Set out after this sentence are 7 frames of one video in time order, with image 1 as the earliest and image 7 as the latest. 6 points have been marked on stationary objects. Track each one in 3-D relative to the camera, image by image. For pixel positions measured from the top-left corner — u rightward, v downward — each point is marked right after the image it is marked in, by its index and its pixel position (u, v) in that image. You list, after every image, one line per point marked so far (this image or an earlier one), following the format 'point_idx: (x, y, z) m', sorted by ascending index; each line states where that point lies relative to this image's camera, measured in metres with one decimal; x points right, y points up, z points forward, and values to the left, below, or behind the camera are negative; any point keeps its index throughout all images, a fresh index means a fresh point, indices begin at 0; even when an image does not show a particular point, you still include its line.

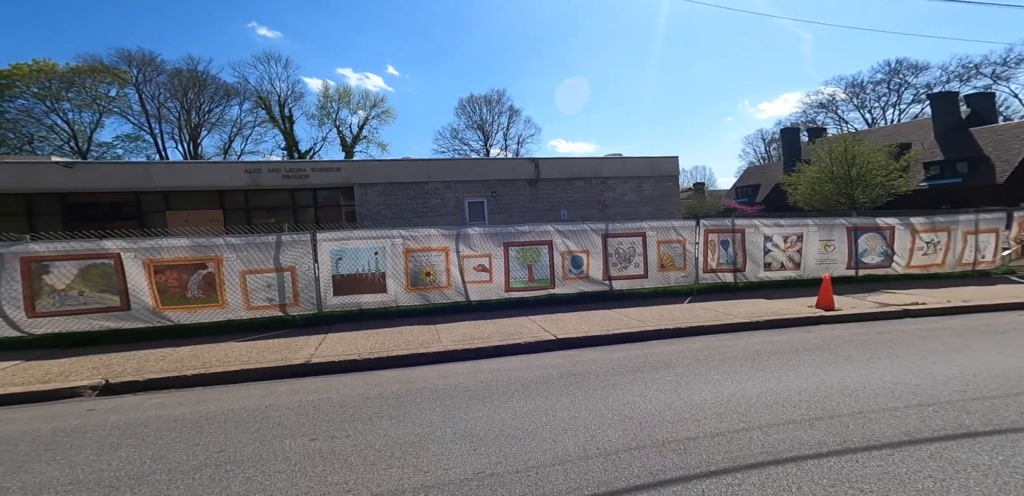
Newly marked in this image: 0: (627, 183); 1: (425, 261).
0: (+5.4, +3.0, +17.3) m
1: (-1.5, -0.2, +6.5) m
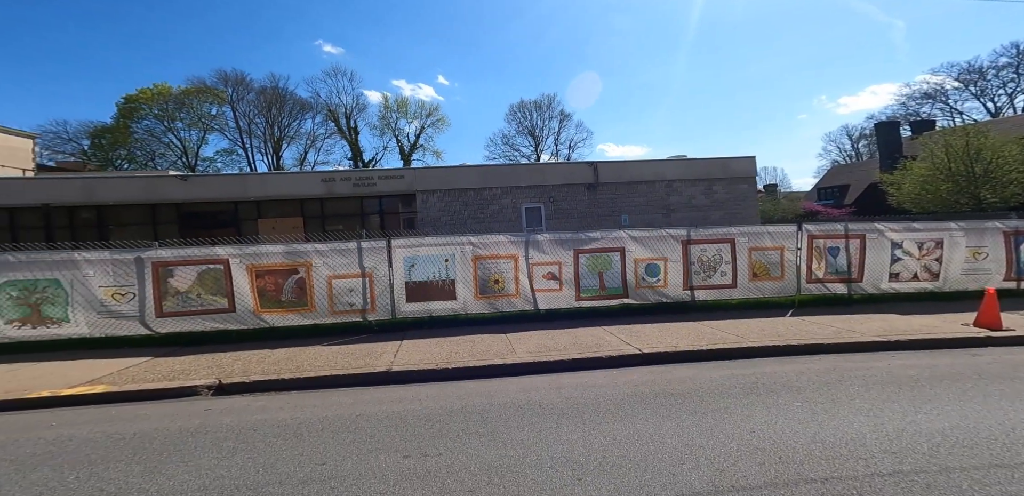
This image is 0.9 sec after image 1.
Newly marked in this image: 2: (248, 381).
0: (+7.9, +2.7, +16.3) m
1: (-0.3, -0.3, +6.4) m
2: (-3.1, -1.7, +4.6) m
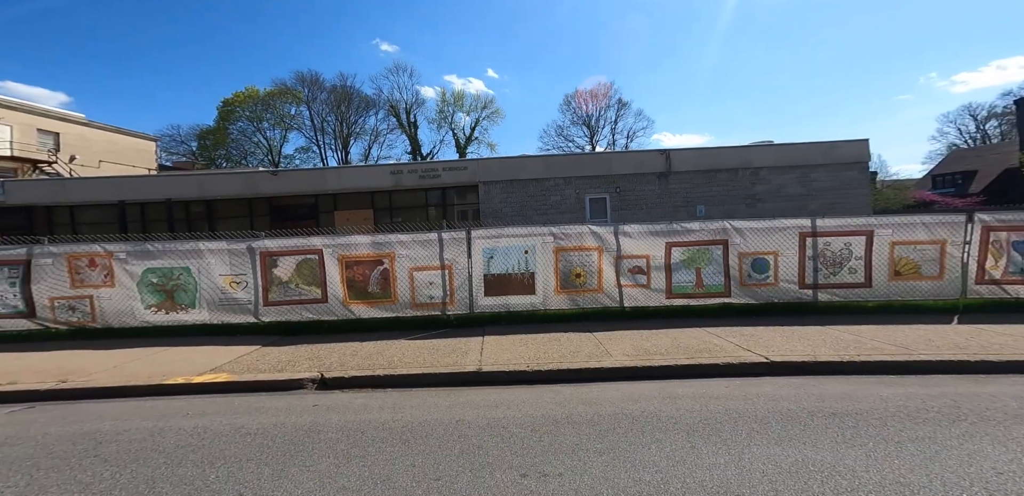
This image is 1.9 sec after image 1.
0: (+10.5, +2.9, +14.6) m
1: (+1.0, -0.2, +6.0) m
2: (-2.0, -1.6, +4.6) m
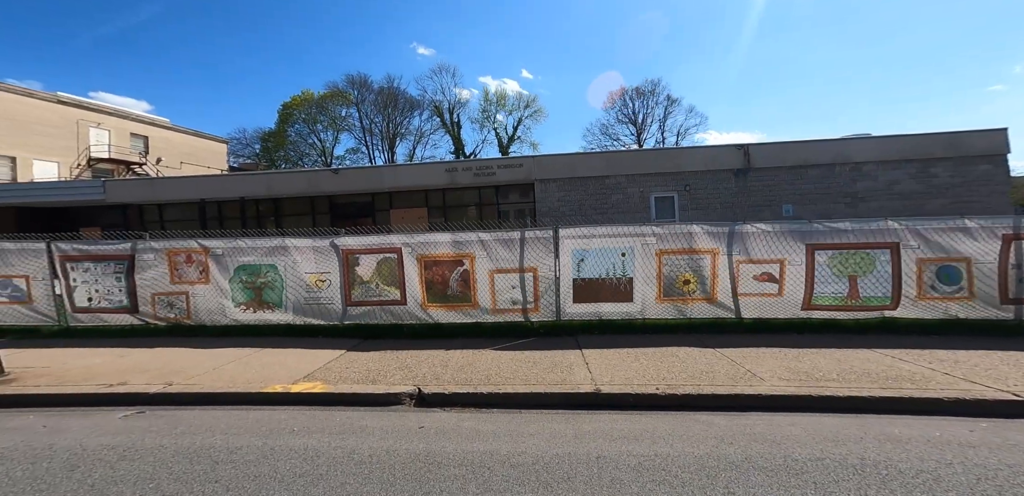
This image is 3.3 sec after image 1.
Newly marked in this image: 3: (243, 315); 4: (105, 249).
0: (+12.7, +2.7, +13.0) m
1: (+2.4, -0.3, +5.4) m
2: (-0.8, -1.6, +4.2) m
3: (-5.3, -1.4, +7.6) m
4: (-8.1, 0.0, +8.0) m
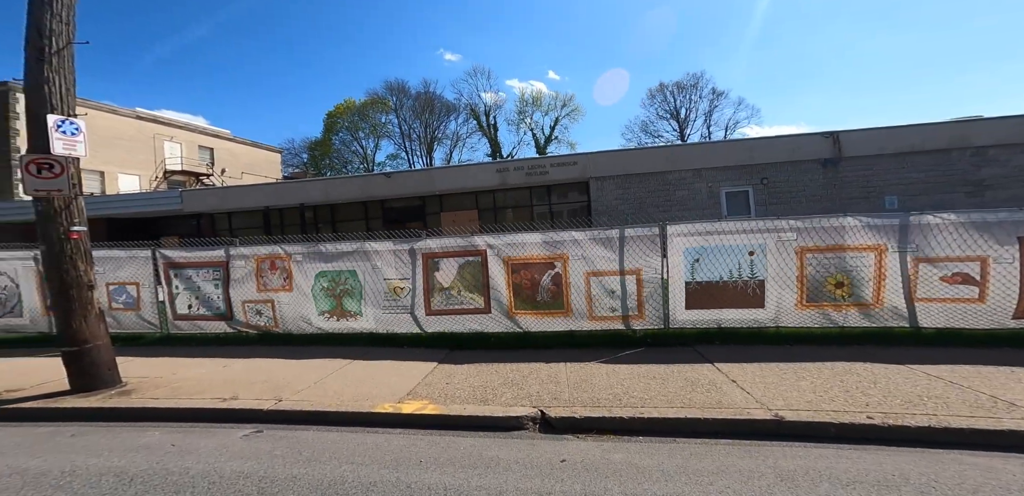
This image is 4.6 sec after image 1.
0: (+14.7, +2.9, +11.3) m
1: (+3.8, -0.2, +4.6) m
2: (+0.6, -1.6, +3.7) m
3: (-3.6, -1.5, +7.4) m
4: (-6.5, -0.2, +8.1) m
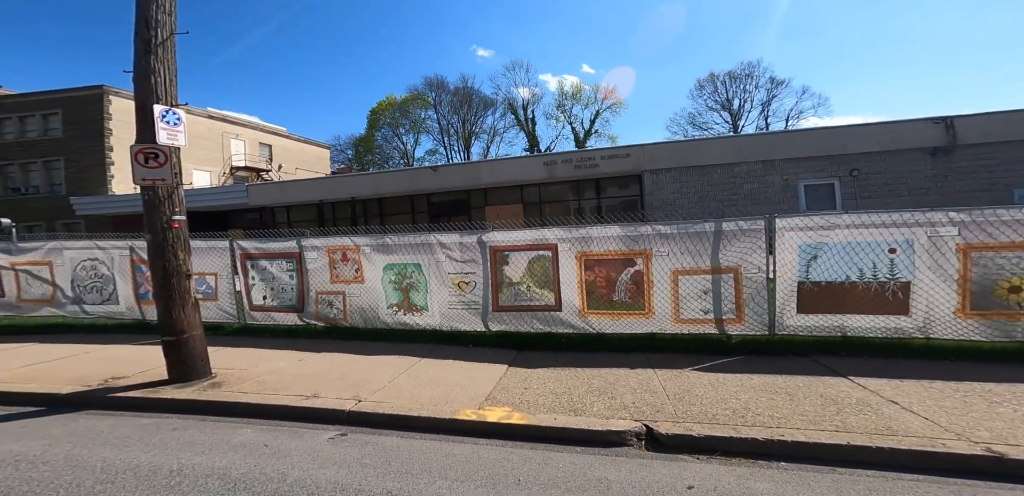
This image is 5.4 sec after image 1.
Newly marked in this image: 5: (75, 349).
0: (+16.3, +2.8, +9.4) m
1: (+4.8, -0.2, +3.7) m
2: (+1.5, -1.5, +3.2) m
3: (-2.3, -1.3, +7.3) m
4: (-5.1, 0.0, +8.2) m
5: (-7.6, -1.8, +6.7) m
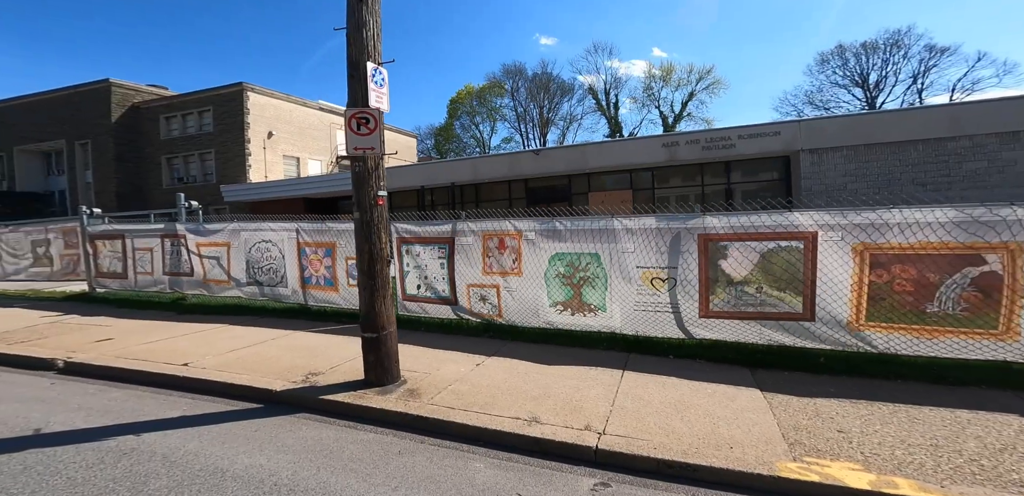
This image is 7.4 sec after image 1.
0: (+19.9, +2.7, +4.9) m
1: (+7.5, -0.2, +1.4) m
2: (+4.1, -1.5, +1.4) m
3: (+1.0, -1.1, +6.1) m
4: (-1.5, +0.3, +7.5) m
5: (-4.3, -1.5, +6.5) m
